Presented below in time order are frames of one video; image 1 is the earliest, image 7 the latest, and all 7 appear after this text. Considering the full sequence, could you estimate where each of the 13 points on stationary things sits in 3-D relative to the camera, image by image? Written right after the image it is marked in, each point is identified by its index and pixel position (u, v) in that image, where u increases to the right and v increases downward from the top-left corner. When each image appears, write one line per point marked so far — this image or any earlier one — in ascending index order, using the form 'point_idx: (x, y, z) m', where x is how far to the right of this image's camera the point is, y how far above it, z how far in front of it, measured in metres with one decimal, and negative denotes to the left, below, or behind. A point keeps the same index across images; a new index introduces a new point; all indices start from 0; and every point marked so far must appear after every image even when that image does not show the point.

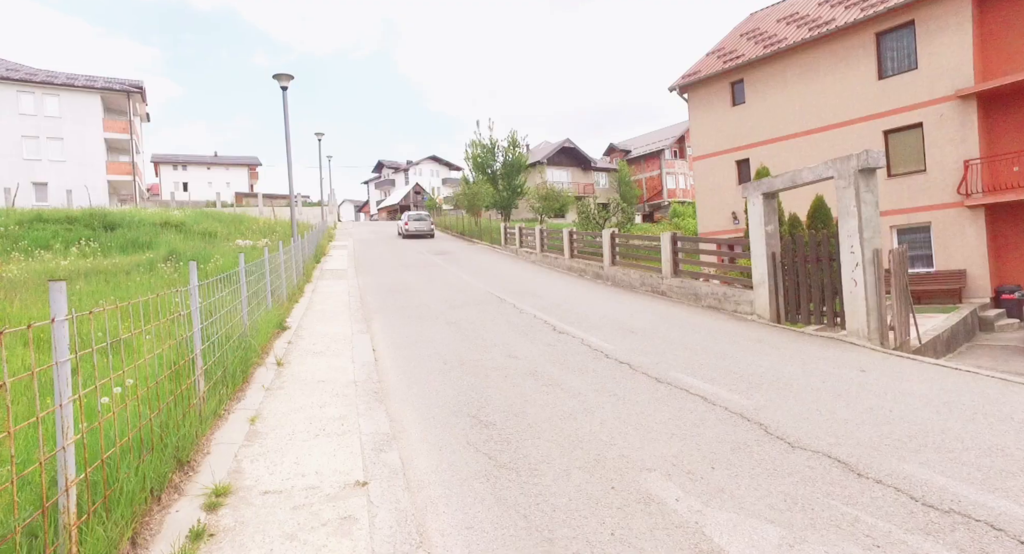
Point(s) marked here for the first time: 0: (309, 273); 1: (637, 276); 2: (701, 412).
0: (-6.3, +0.1, +16.5) m
1: (+3.1, 0.0, +13.4) m
2: (+1.6, -1.1, +4.5) m
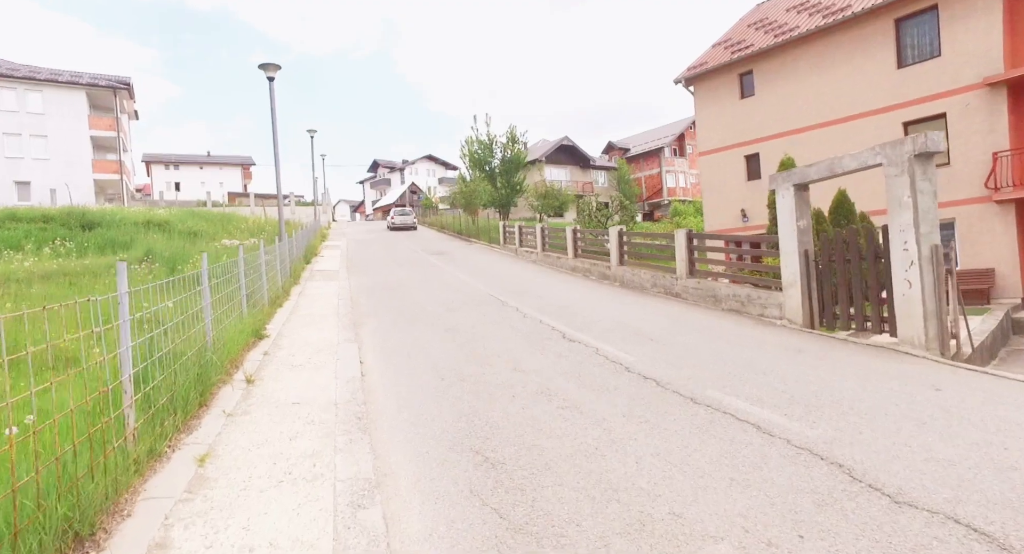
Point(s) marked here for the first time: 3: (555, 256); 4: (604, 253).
0: (-6.3, +0.1, +15.6) m
1: (+3.2, 0.0, +12.5) m
2: (+1.7, -1.2, +3.7) m
3: (+1.5, +0.7, +18.4) m
4: (+2.7, +0.7, +15.4) m
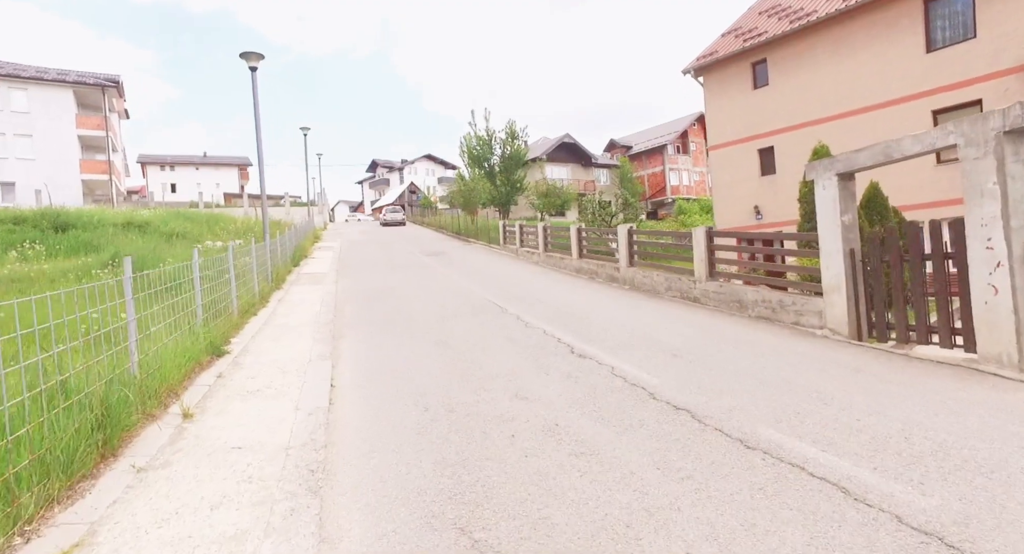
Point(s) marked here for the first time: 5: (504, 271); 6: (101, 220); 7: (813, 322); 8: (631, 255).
0: (-6.3, 0.0, +14.5) m
1: (+3.2, 0.0, +11.4) m
2: (+1.7, -1.2, +2.6) m
3: (+1.5, +0.6, +17.3) m
4: (+2.7, +0.6, +14.3) m
5: (-0.2, +0.1, +16.5) m
6: (-14.5, +2.0, +18.8) m
7: (+4.2, -0.6, +7.5) m
8: (+2.9, +0.5, +12.9) m
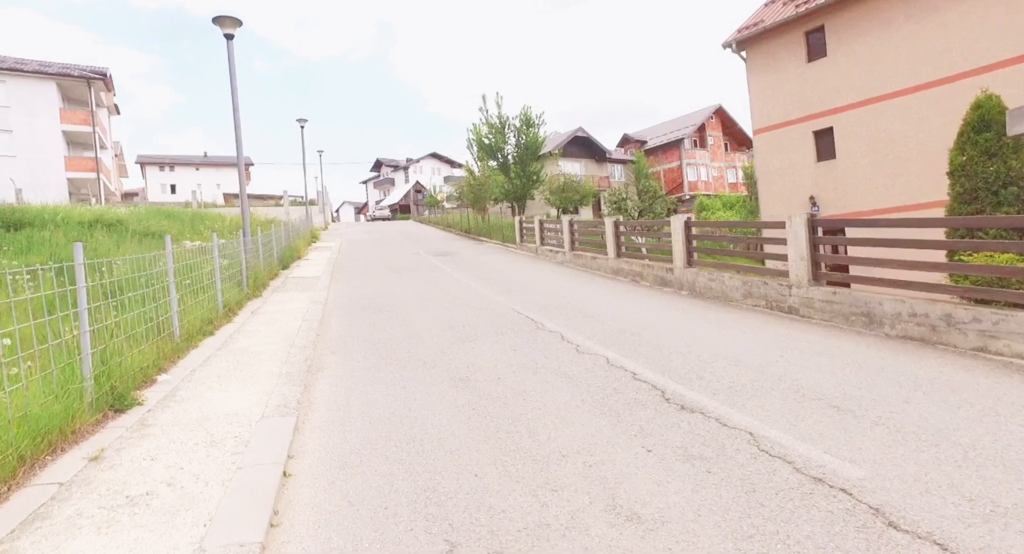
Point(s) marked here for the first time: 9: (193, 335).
0: (-5.7, -0.1, +12.2) m
1: (+3.7, -0.1, +9.0) m
2: (+2.2, -1.3, +0.2) m
3: (+2.1, +0.6, +14.9) m
4: (+3.2, +0.6, +11.9) m
5: (+0.5, +0.1, +14.1) m
6: (-13.9, +1.8, +16.6) m
7: (+4.7, -0.7, +5.0) m
8: (+3.5, +0.4, +10.5) m
9: (-4.2, -0.8, +7.1) m
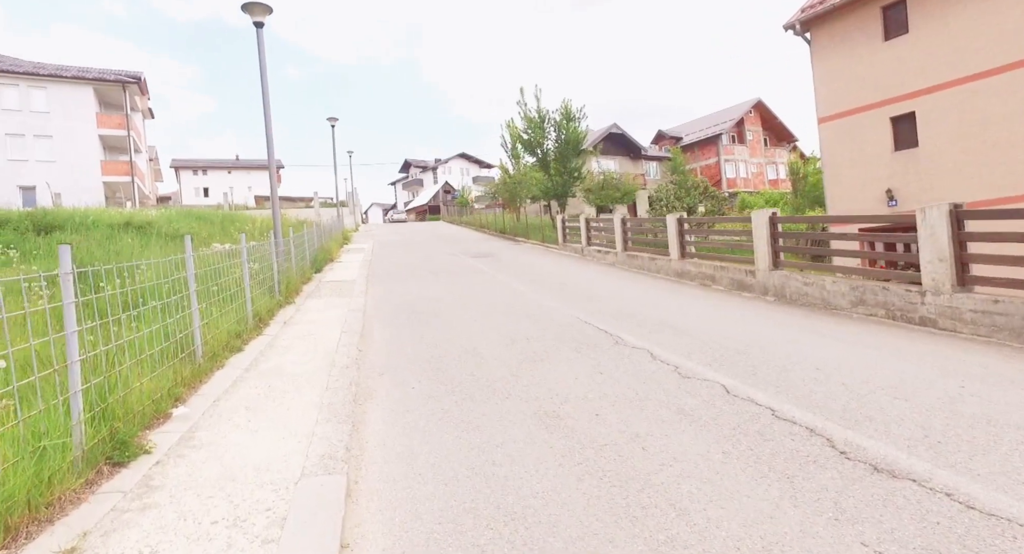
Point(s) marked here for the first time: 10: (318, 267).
0: (-4.6, -0.2, +11.3) m
1: (+4.7, -0.1, +7.6) m
2: (+2.7, -1.3, -1.1) m
3: (+3.4, +0.5, +13.6) m
4: (+4.3, +0.5, +10.5) m
5: (+1.7, 0.0, +12.9) m
6: (-12.6, +1.6, +16.1) m
7: (+5.5, -0.7, +3.7) m
8: (+4.5, +0.4, +9.1) m
9: (-3.3, -0.8, +6.1) m
10: (-5.6, +0.3, +15.5) m
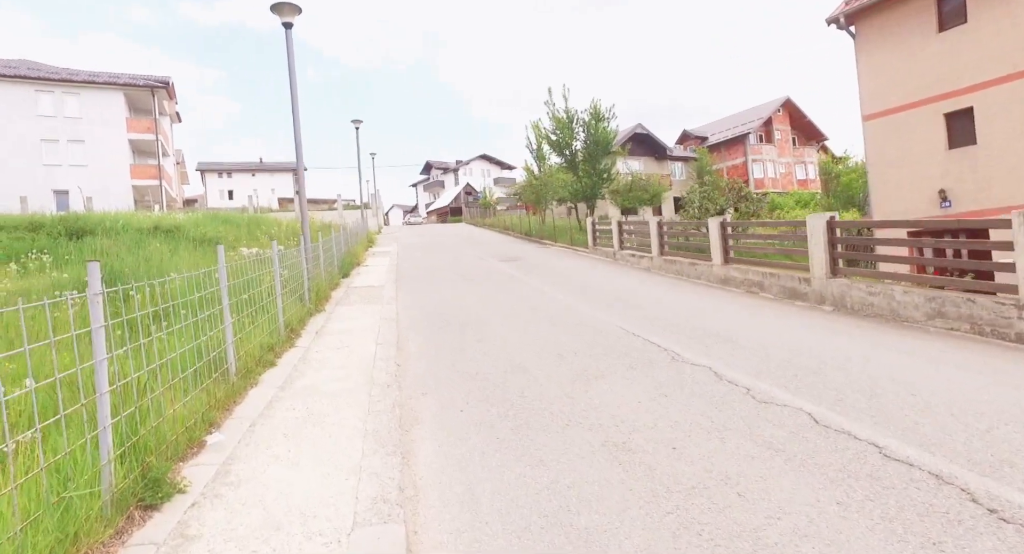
0: (-3.8, -0.4, +11.0) m
1: (+5.3, -0.3, +7.0) m
2: (+3.0, -1.4, -1.6) m
3: (+4.2, +0.3, +13.1) m
4: (+5.0, +0.4, +9.9) m
5: (+2.4, -0.2, +12.4) m
6: (-11.7, +1.5, +16.1) m
7: (+6.0, -0.8, +3.0) m
8: (+5.1, +0.3, +8.5) m
9: (-2.8, -1.0, +5.8) m
10: (-4.8, +0.1, +15.3) m
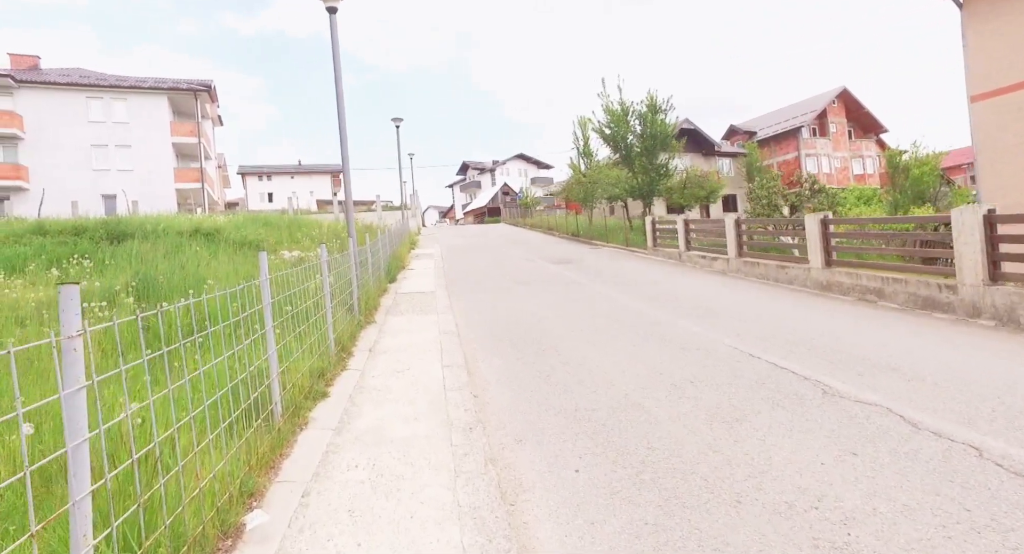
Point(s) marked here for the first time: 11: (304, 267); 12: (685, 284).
0: (-2.6, -0.5, +9.9) m
1: (+6.3, -0.4, +5.4) m
2: (+3.5, -1.5, -3.1) m
3: (+5.5, +0.2, +11.5) m
4: (+6.2, +0.3, +8.4) m
5: (+3.8, -0.3, +11.0) m
6: (-10.1, +1.4, +15.5) m
7: (+6.7, -0.9, +1.4) m
8: (+6.2, +0.2, +6.9) m
9: (-1.8, -1.1, +4.7) m
10: (-3.2, 0.0, +14.3) m
11: (-2.2, +0.1, +5.7) m
12: (+3.8, -0.1, +11.7) m
